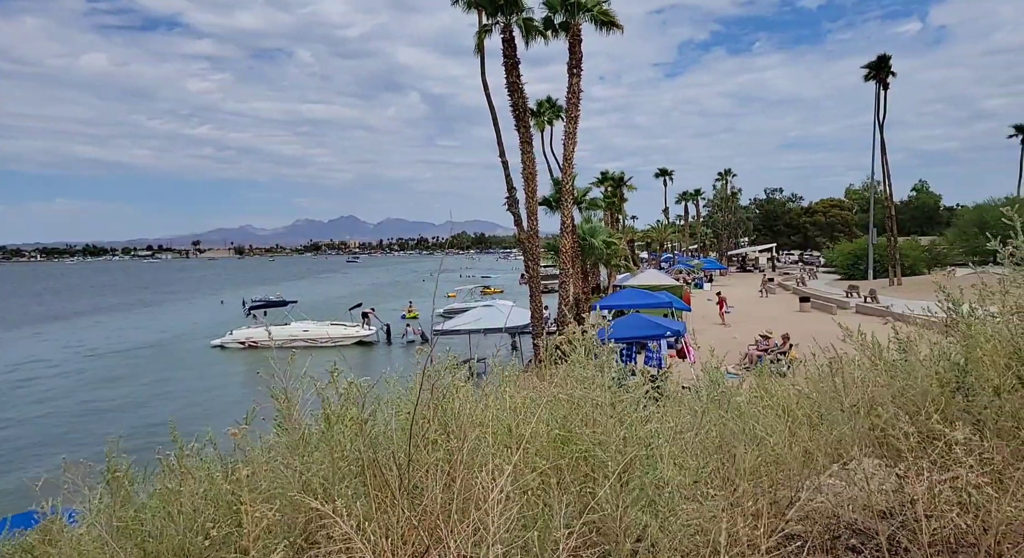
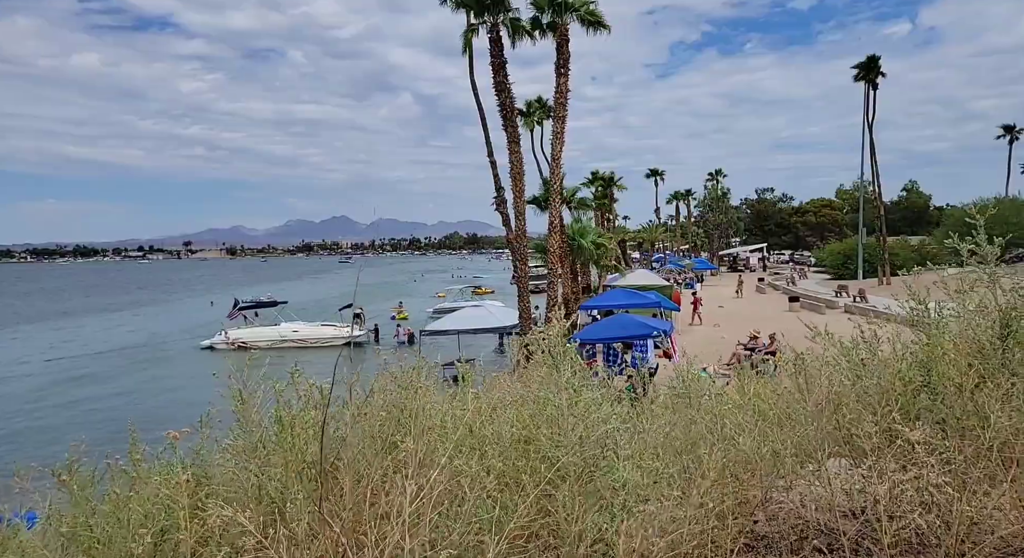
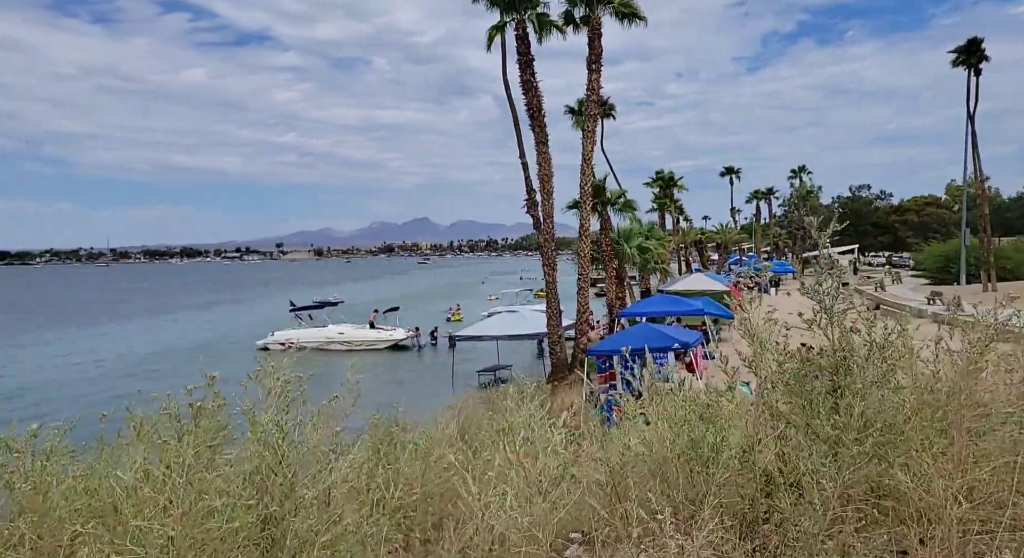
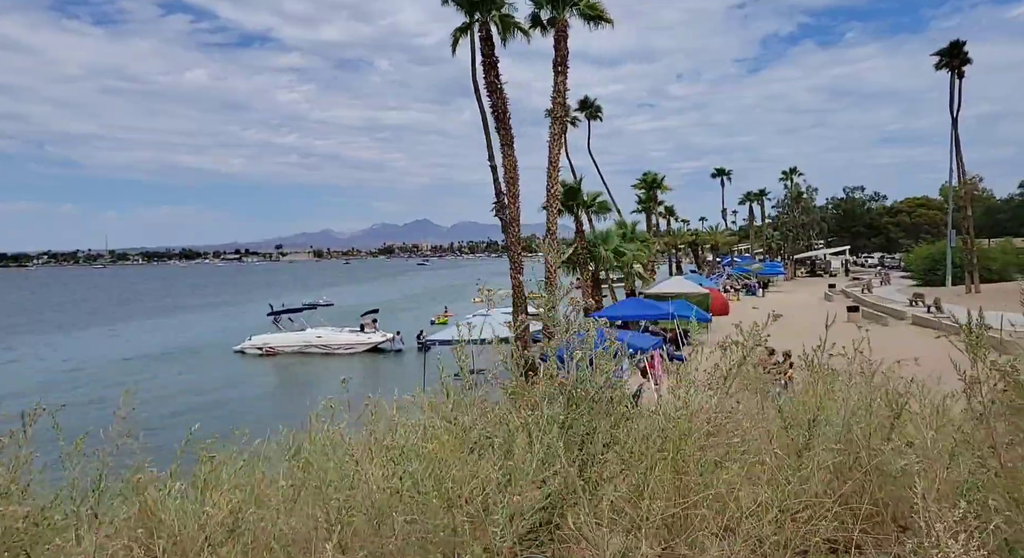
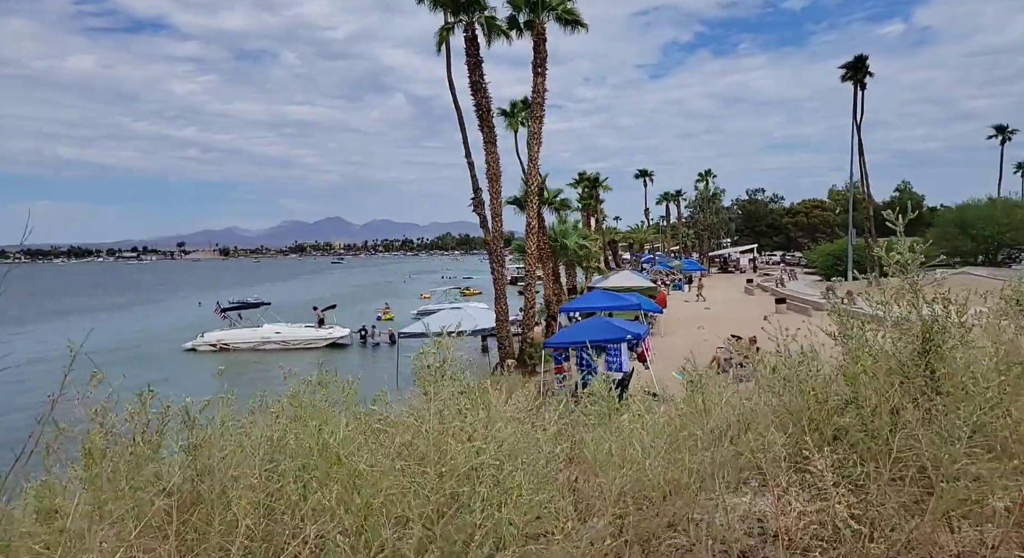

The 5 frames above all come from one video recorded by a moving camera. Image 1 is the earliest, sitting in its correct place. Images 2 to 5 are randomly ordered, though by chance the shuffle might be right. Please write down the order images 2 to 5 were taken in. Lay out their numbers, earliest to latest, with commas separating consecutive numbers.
2, 5, 3, 4
